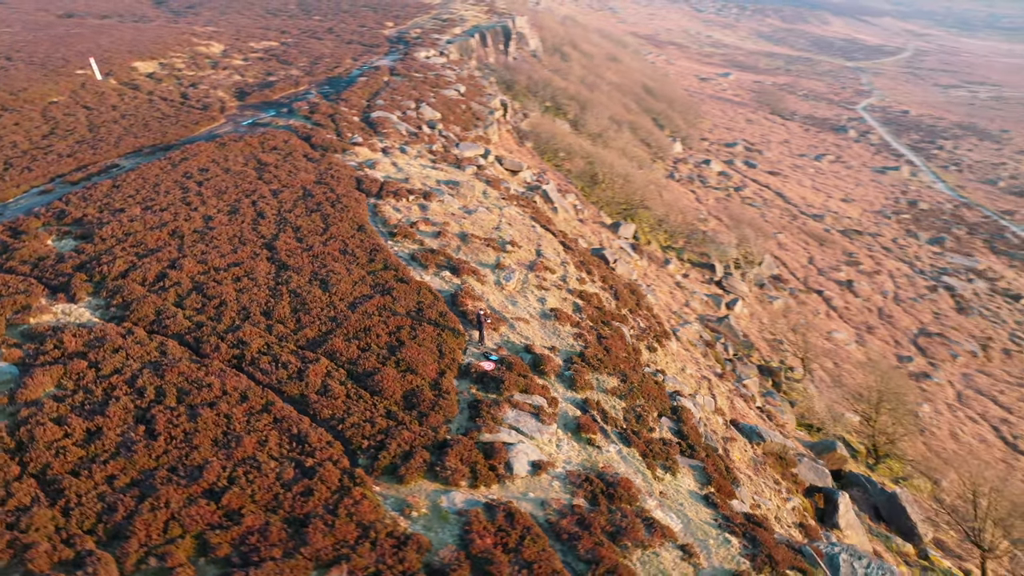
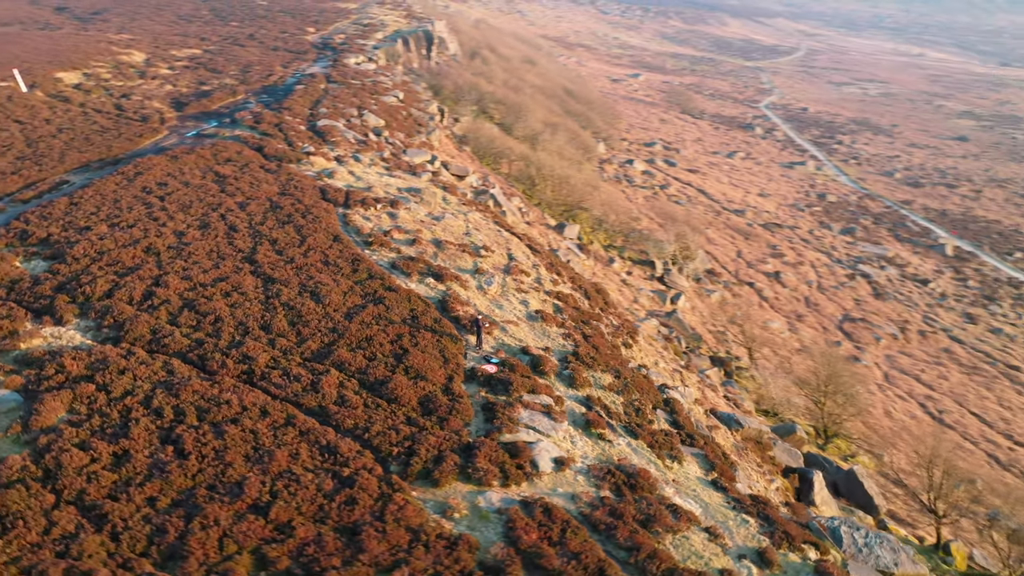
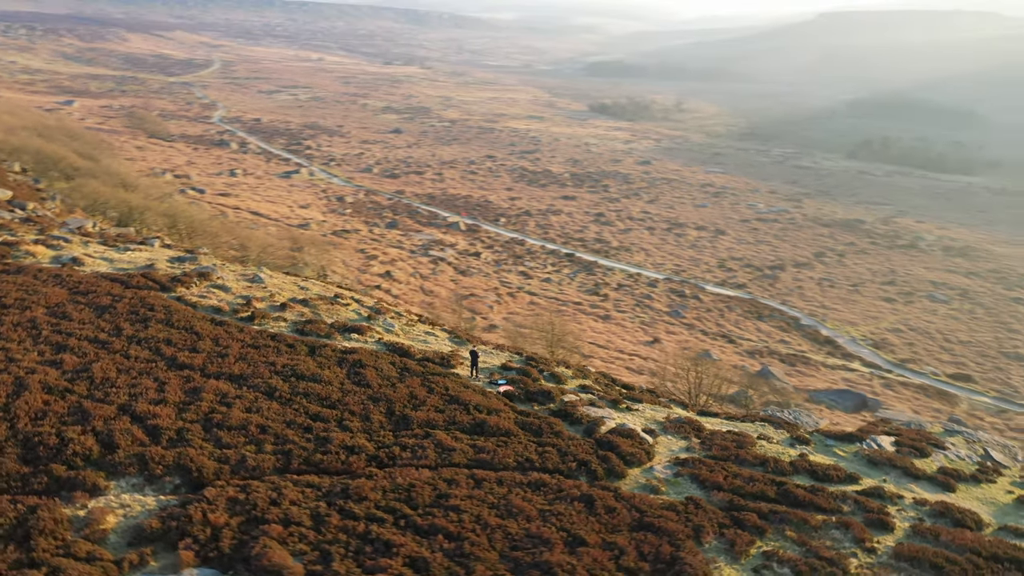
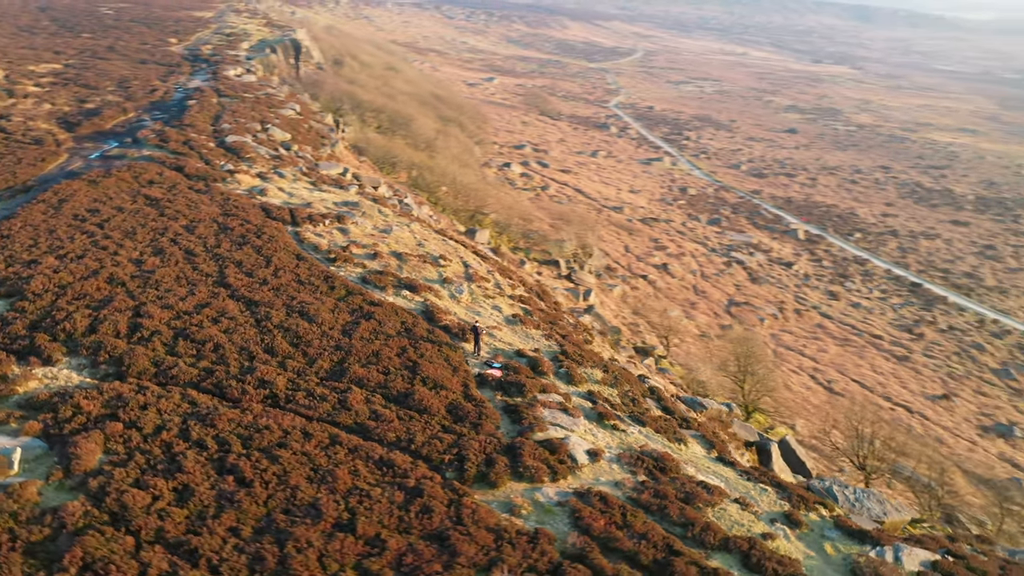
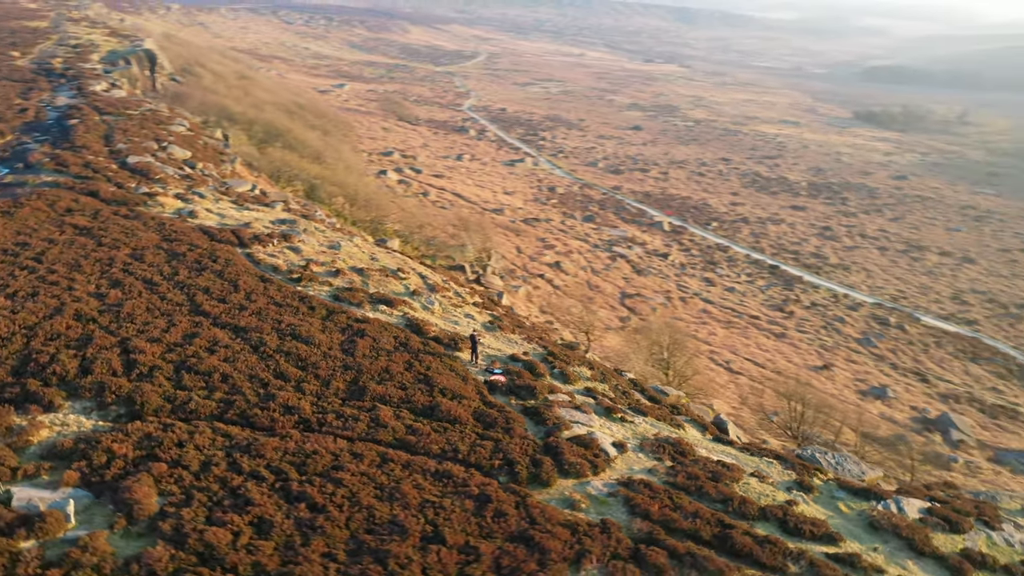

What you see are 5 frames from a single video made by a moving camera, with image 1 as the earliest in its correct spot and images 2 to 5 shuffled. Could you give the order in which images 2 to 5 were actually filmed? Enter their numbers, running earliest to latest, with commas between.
2, 4, 5, 3
